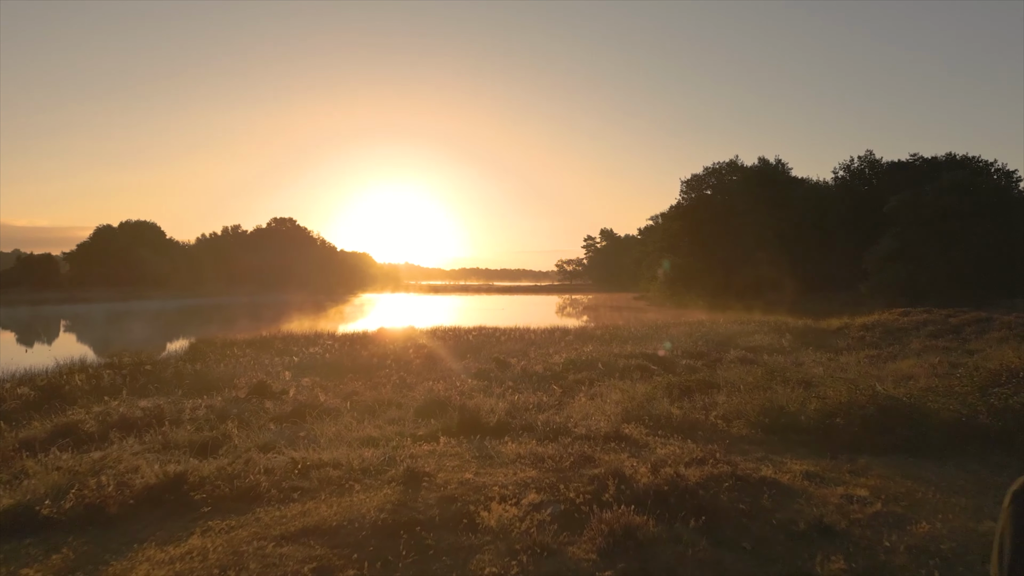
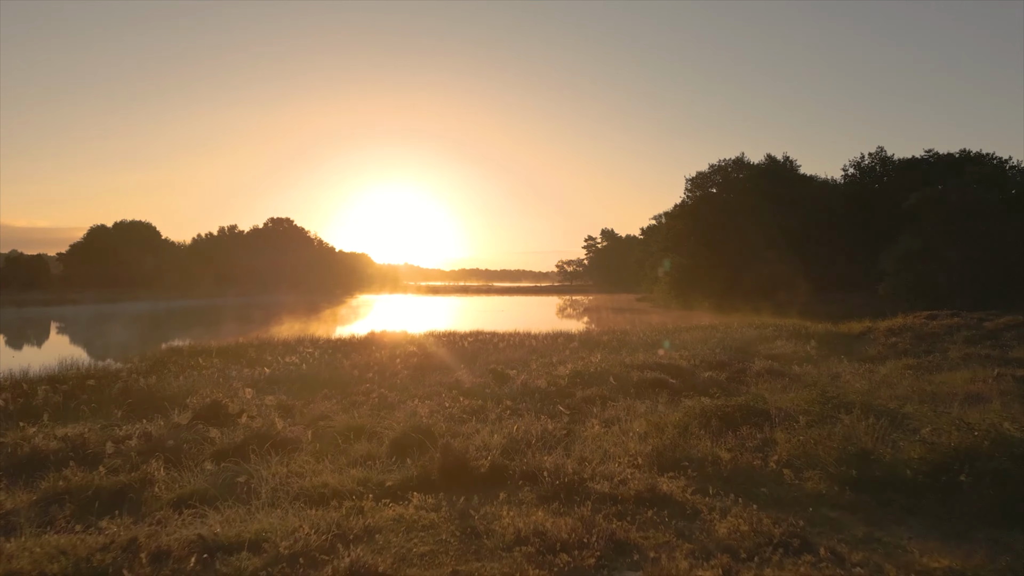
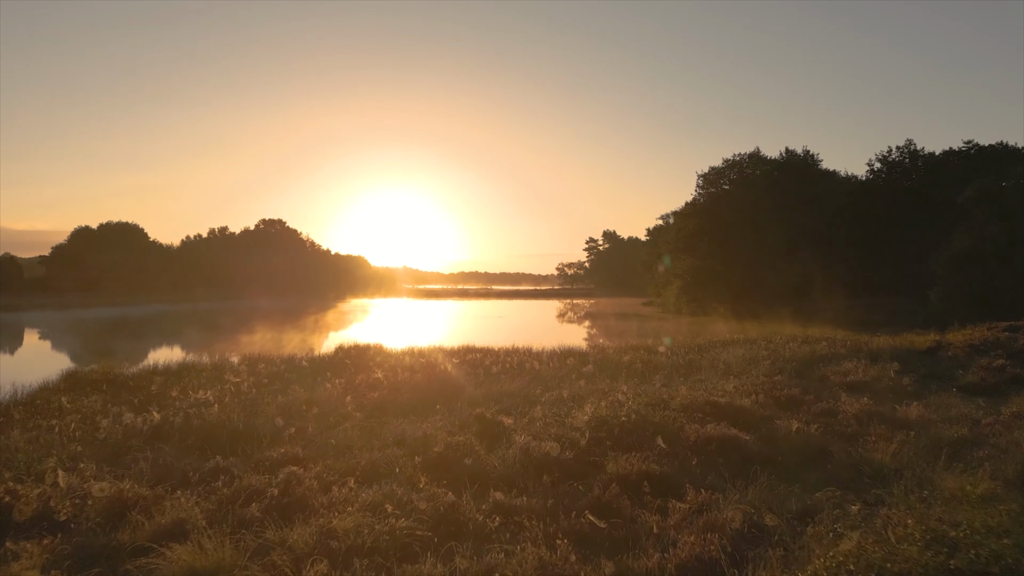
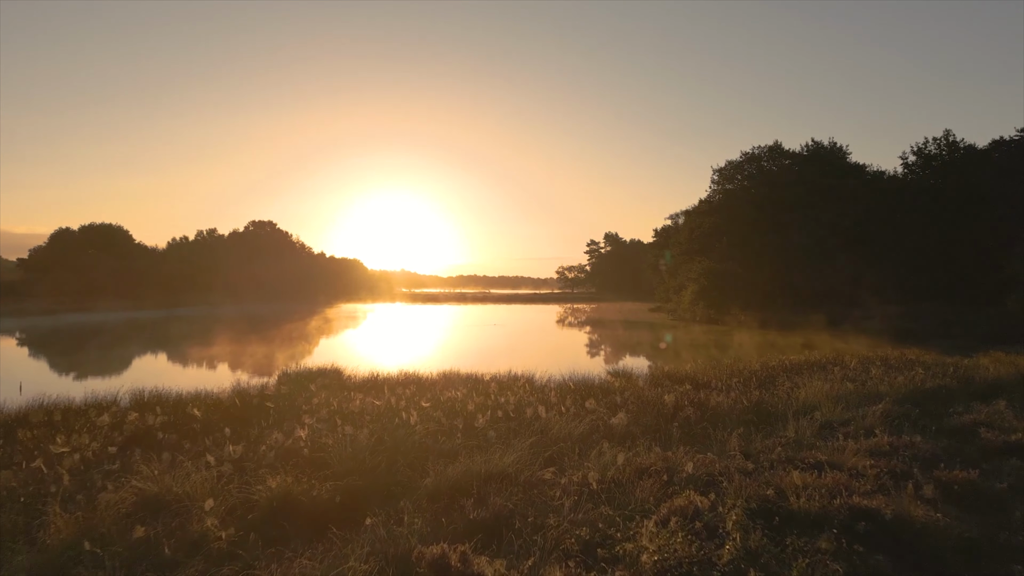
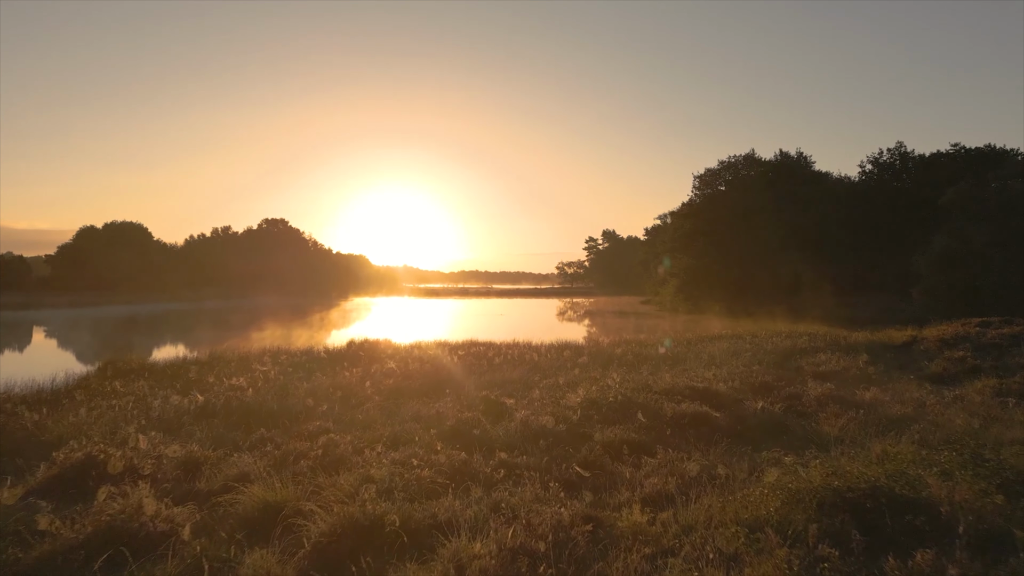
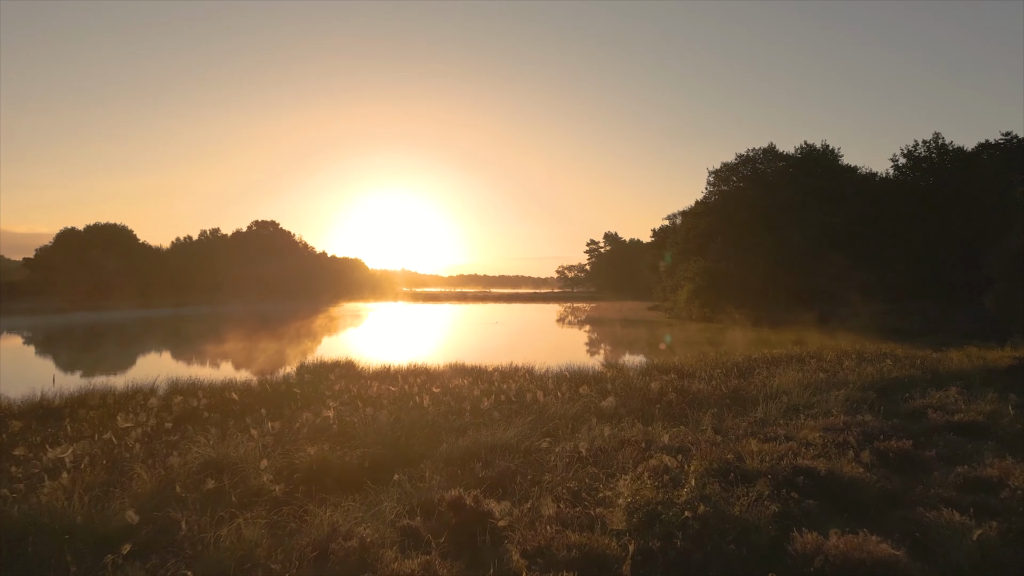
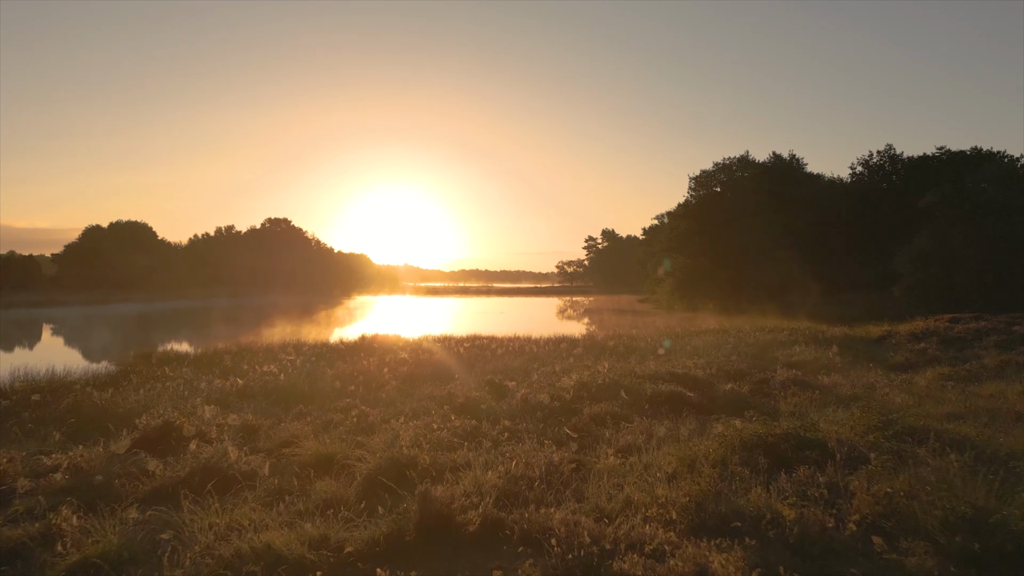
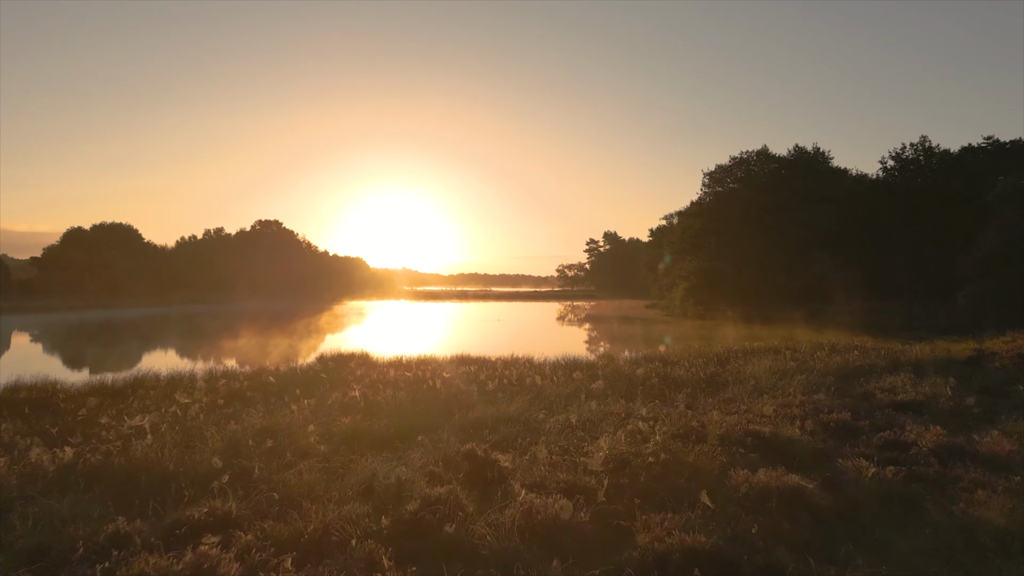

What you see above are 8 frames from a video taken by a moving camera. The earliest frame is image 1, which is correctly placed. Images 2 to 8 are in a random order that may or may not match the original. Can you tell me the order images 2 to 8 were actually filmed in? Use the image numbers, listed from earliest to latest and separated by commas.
2, 7, 5, 3, 8, 6, 4
